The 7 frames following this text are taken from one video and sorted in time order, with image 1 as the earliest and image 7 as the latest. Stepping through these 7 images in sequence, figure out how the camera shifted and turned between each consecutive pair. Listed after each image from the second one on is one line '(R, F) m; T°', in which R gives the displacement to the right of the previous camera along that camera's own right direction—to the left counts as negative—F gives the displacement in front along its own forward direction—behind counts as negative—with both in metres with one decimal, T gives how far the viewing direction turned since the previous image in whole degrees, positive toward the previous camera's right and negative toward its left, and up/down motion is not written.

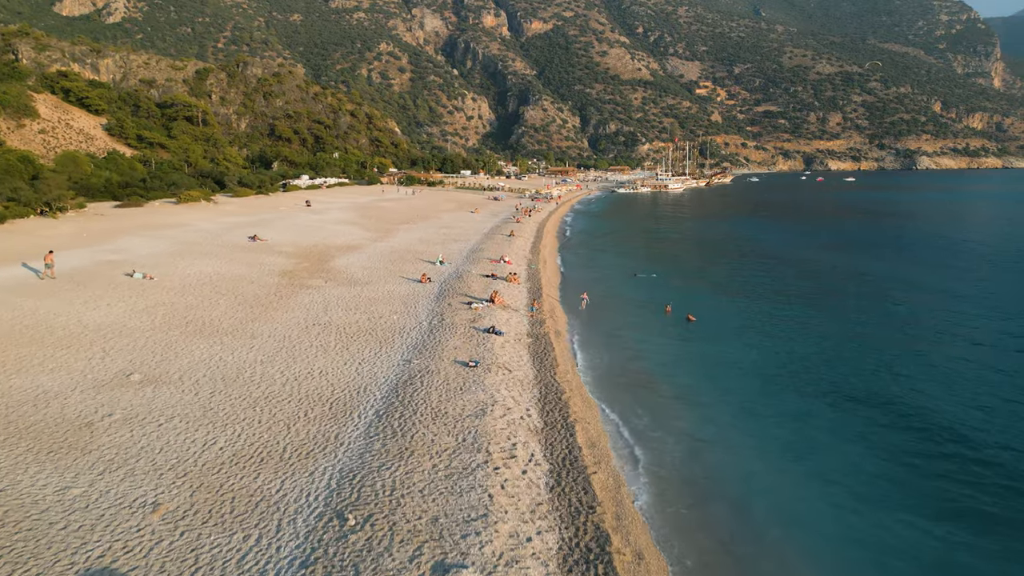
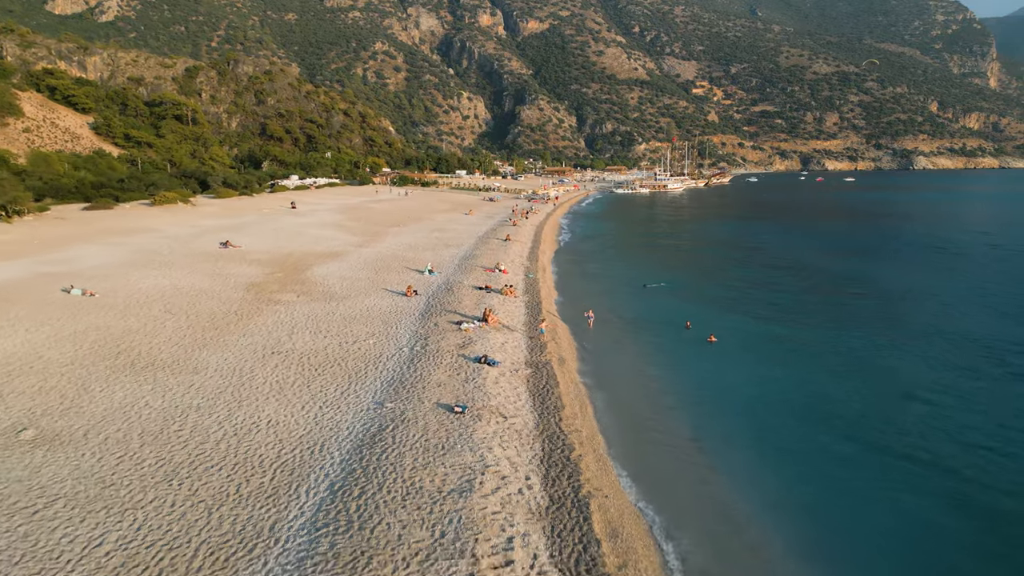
(0.0, +1.4) m; 0°
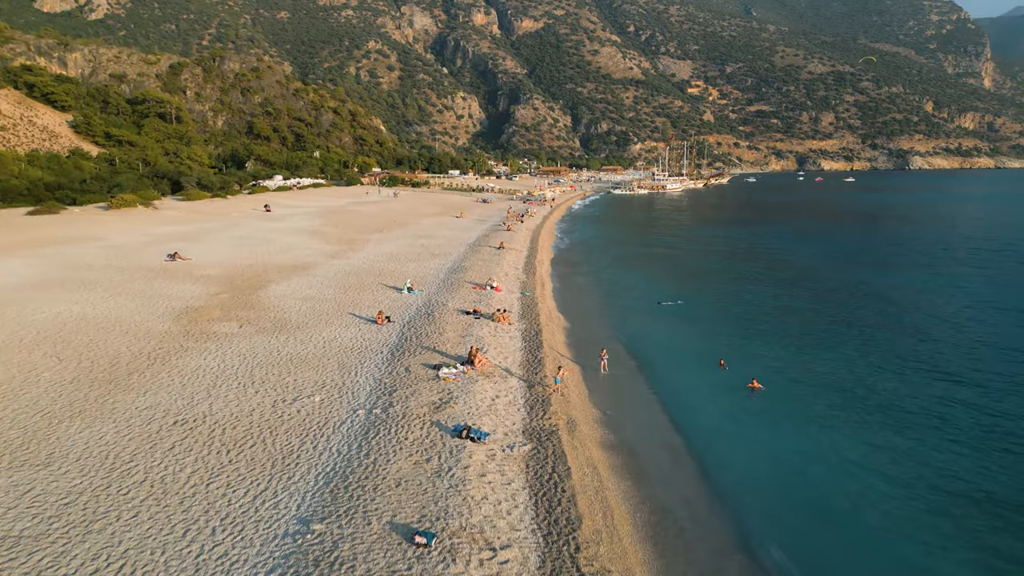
(0.0, +2.1) m; 0°
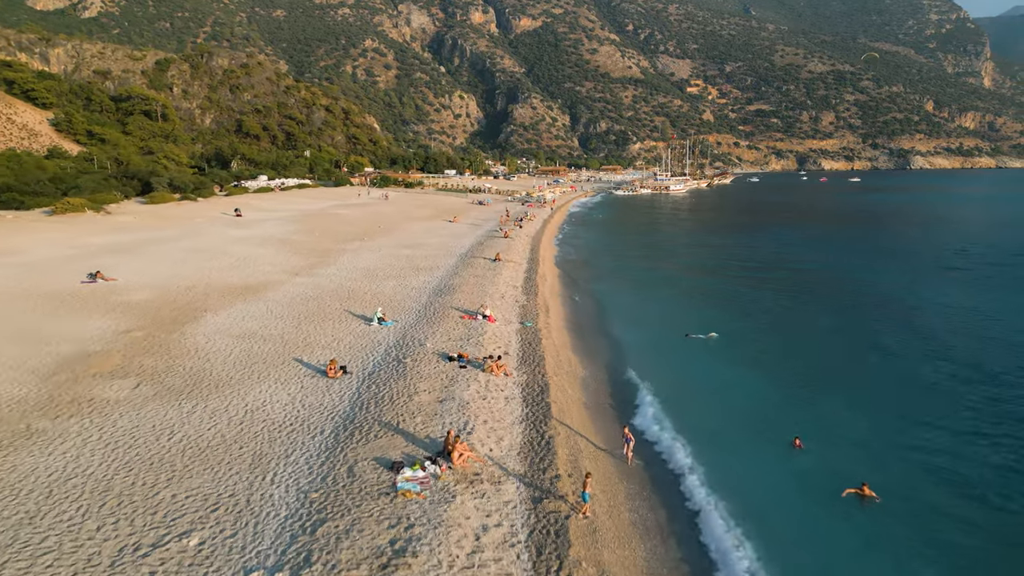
(0.0, +2.5) m; 0°
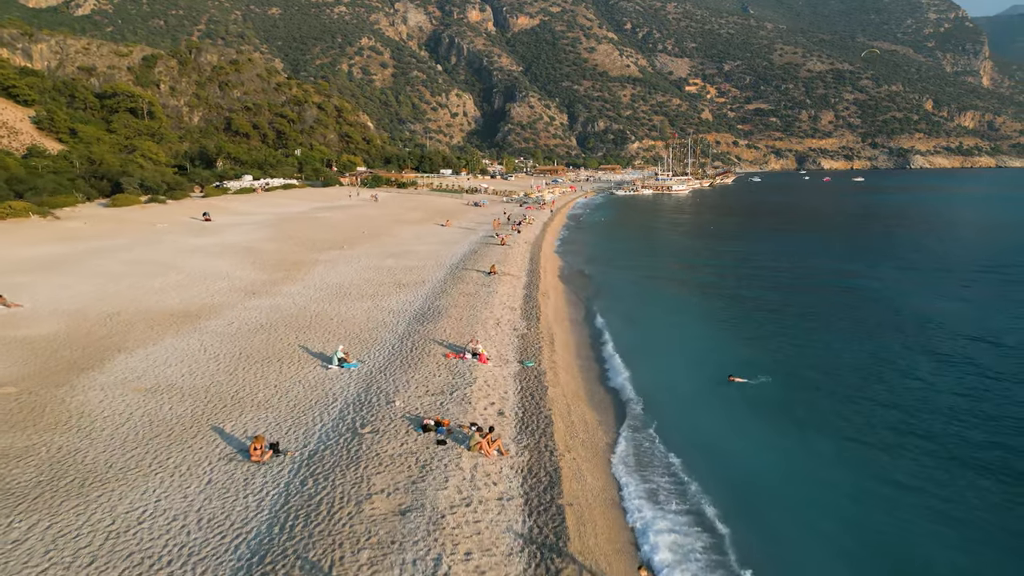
(0.0, +2.1) m; 0°
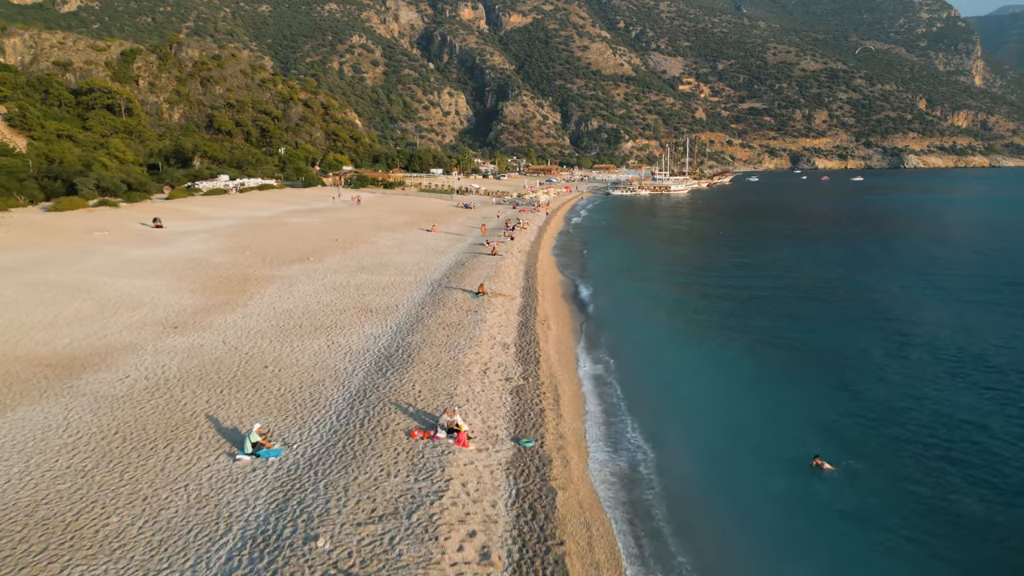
(0.0, +2.3) m; +1°
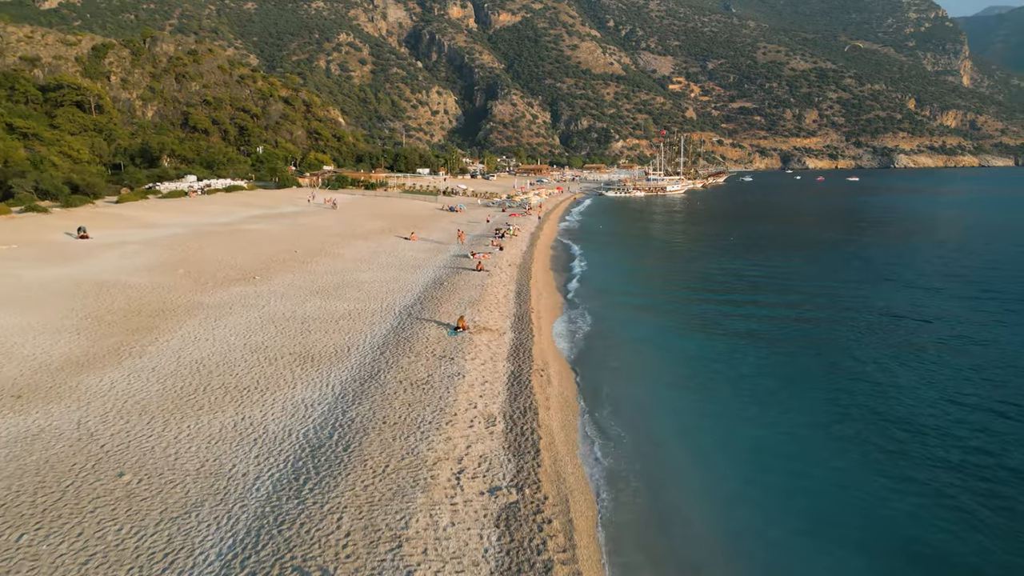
(0.0, +2.6) m; +1°
